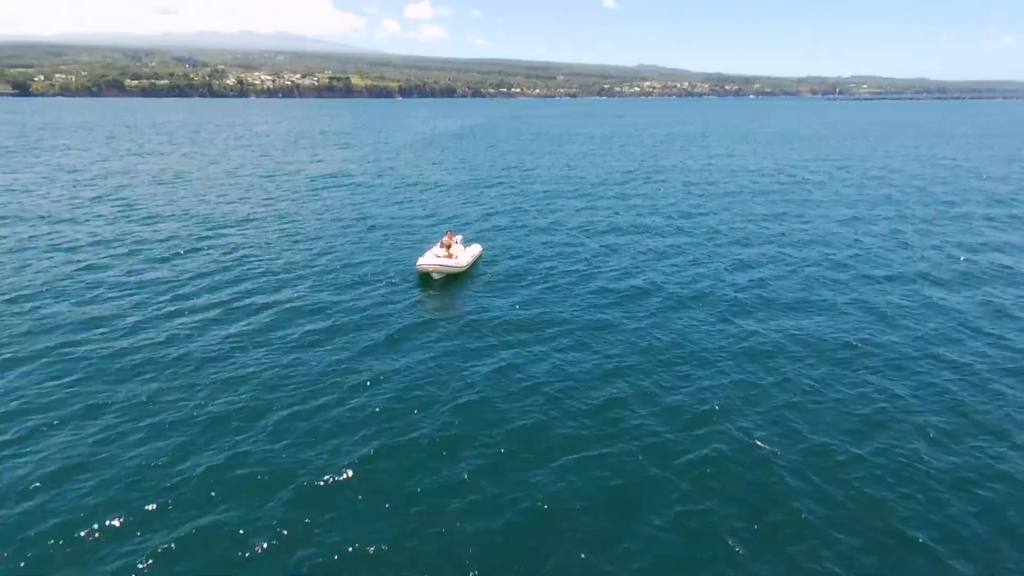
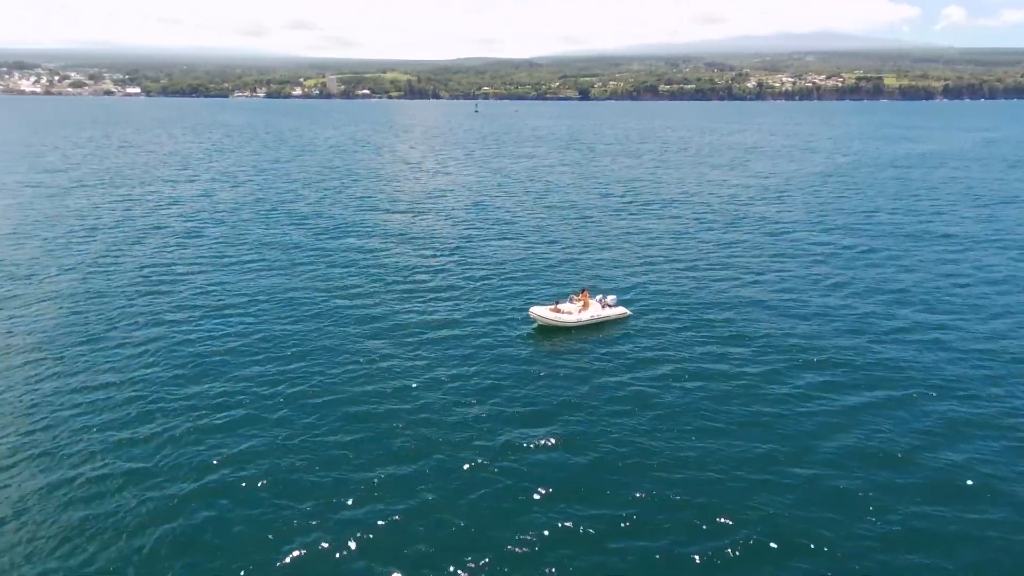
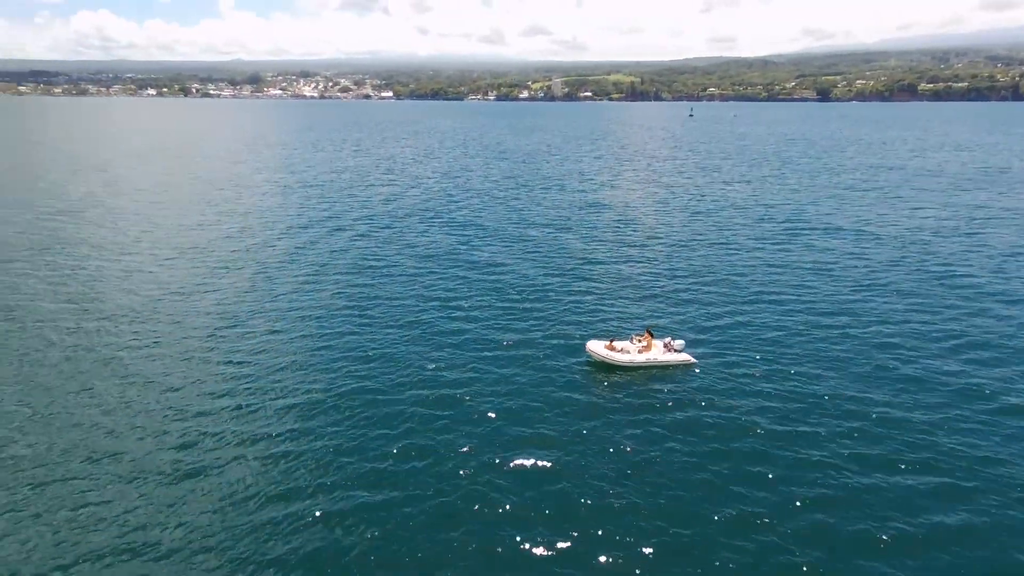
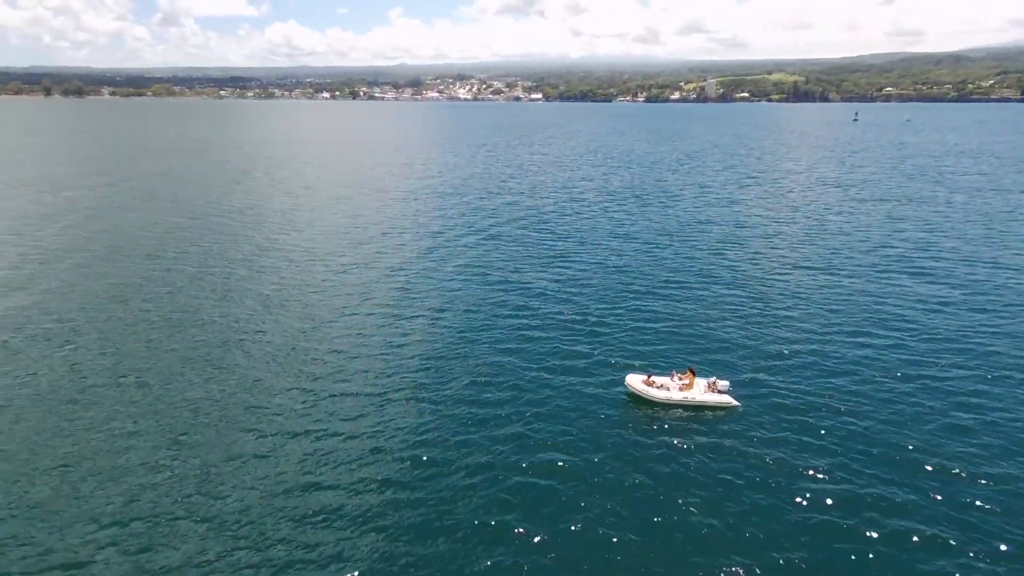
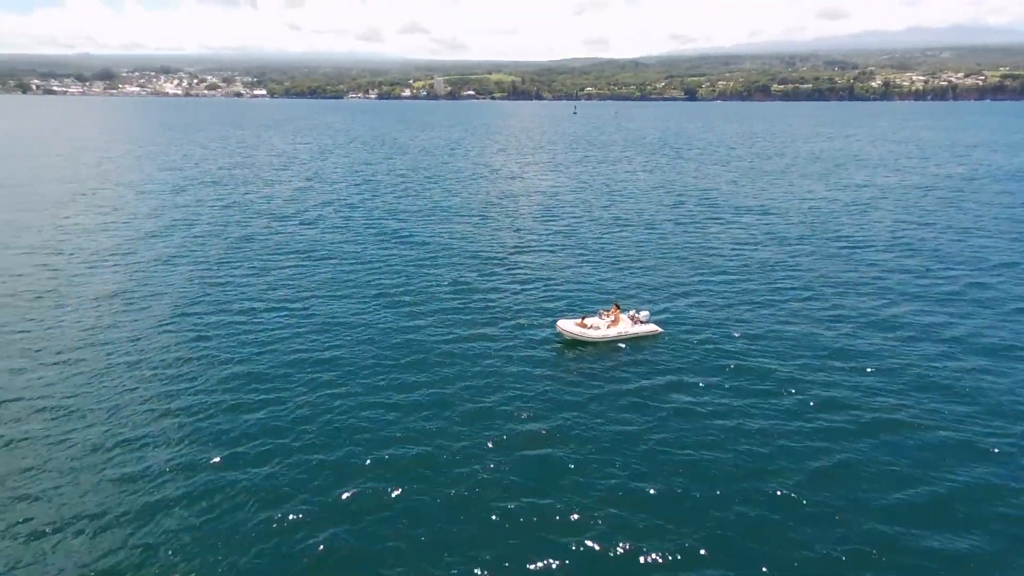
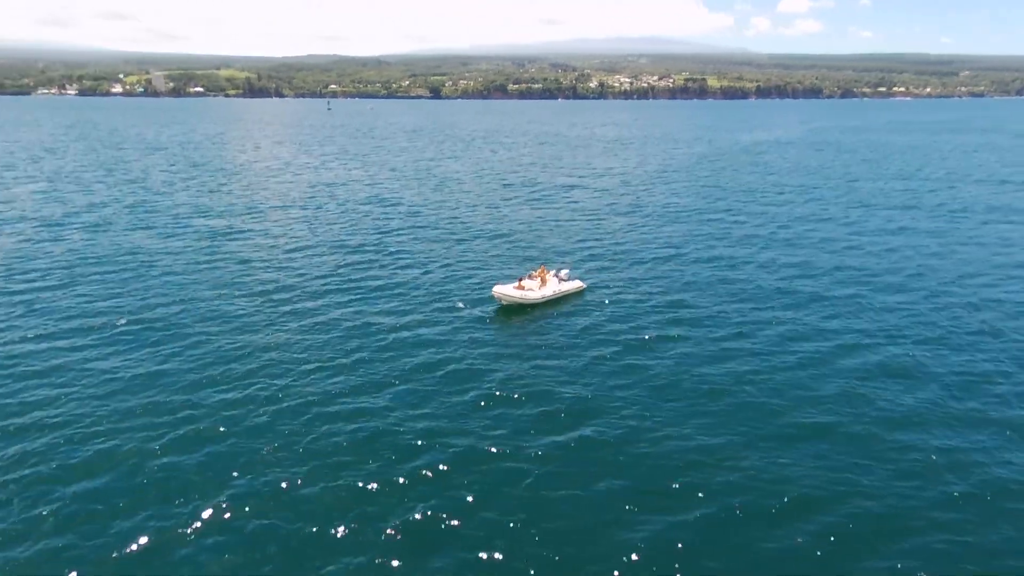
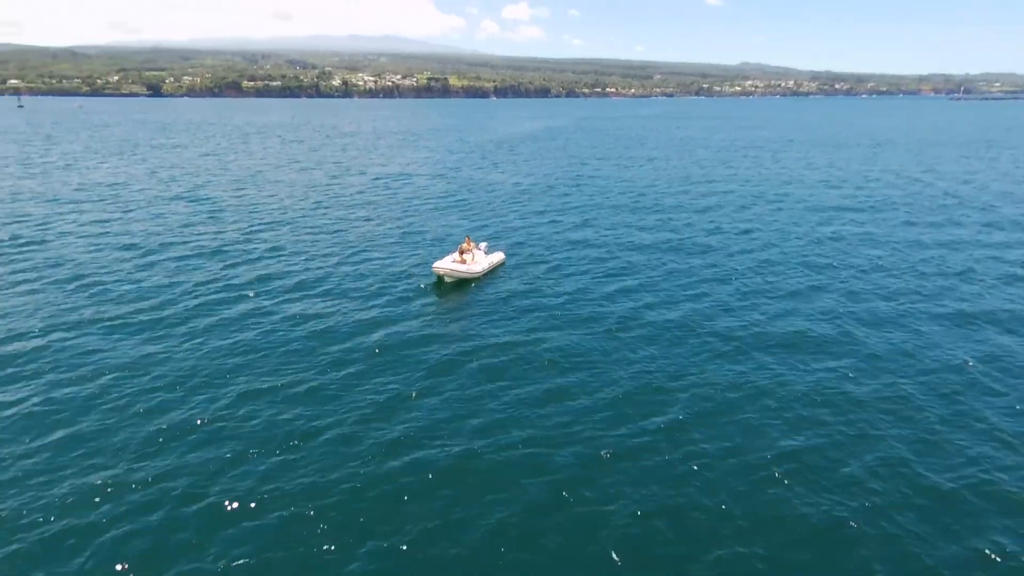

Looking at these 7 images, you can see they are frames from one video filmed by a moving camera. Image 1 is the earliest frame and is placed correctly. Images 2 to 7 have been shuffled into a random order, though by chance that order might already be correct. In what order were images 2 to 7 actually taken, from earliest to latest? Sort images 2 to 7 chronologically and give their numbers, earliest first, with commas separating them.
7, 6, 2, 5, 3, 4
